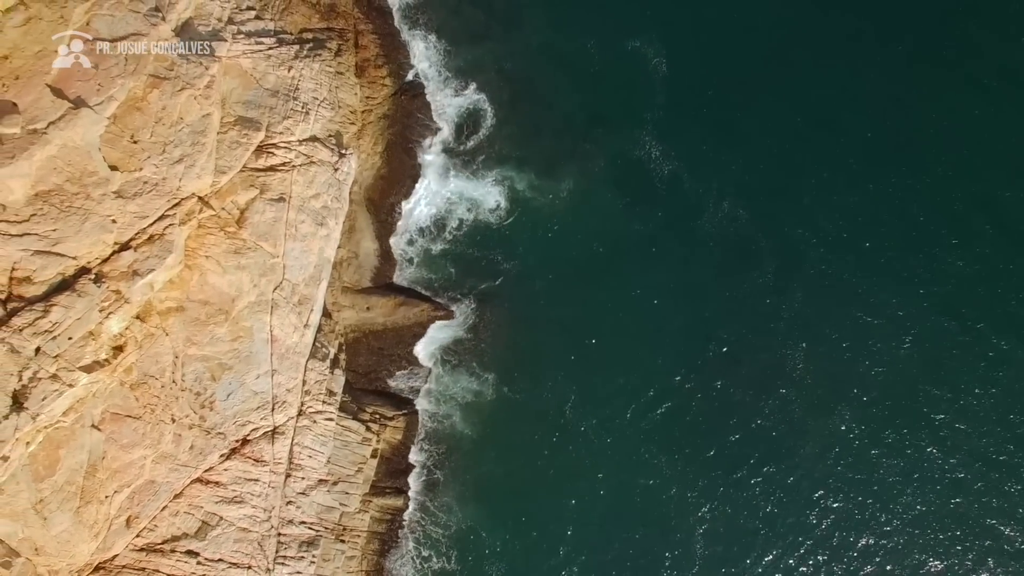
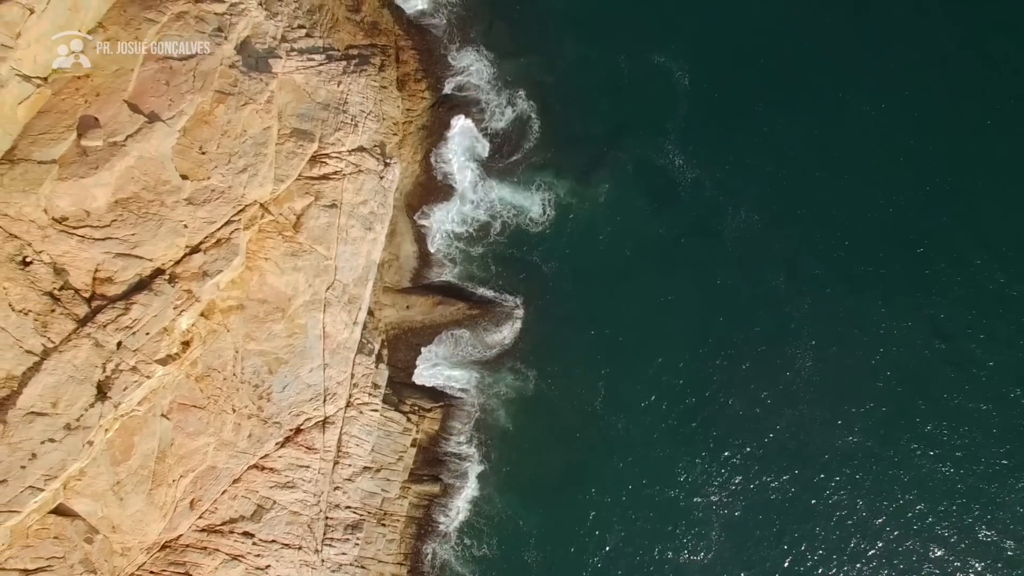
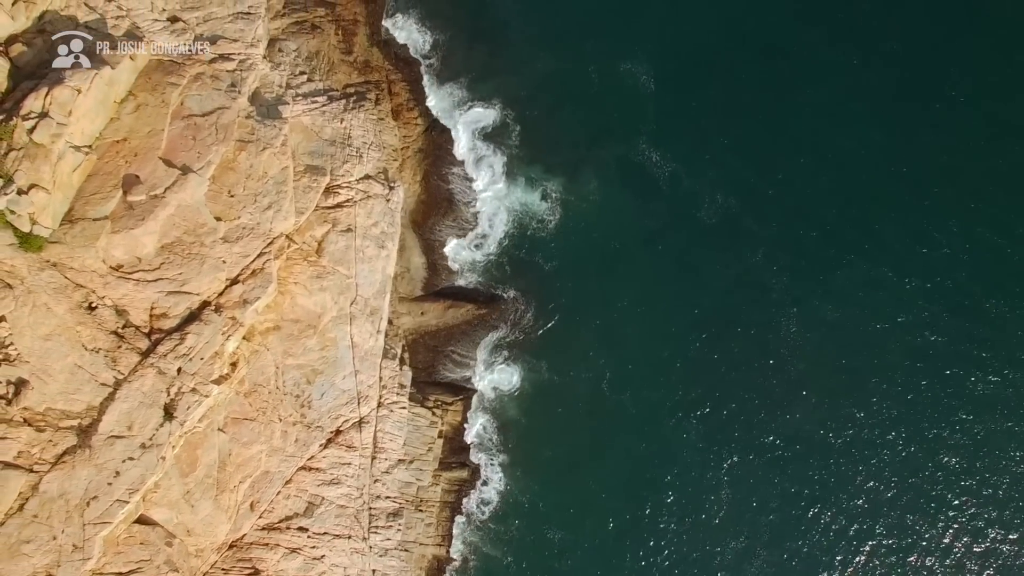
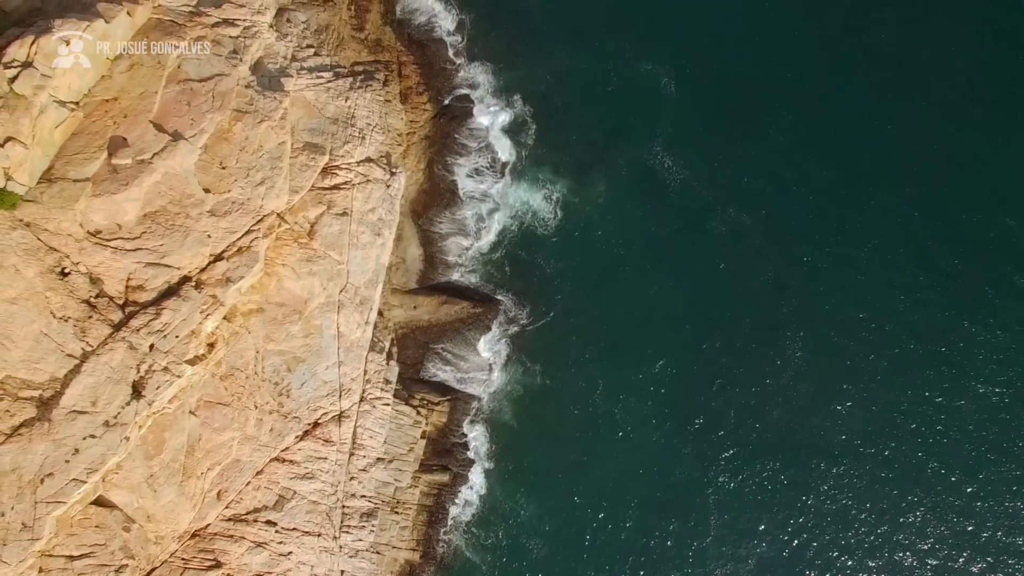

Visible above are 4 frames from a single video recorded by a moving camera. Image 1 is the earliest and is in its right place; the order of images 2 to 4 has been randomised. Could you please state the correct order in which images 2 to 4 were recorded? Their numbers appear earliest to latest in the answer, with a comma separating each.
2, 4, 3
